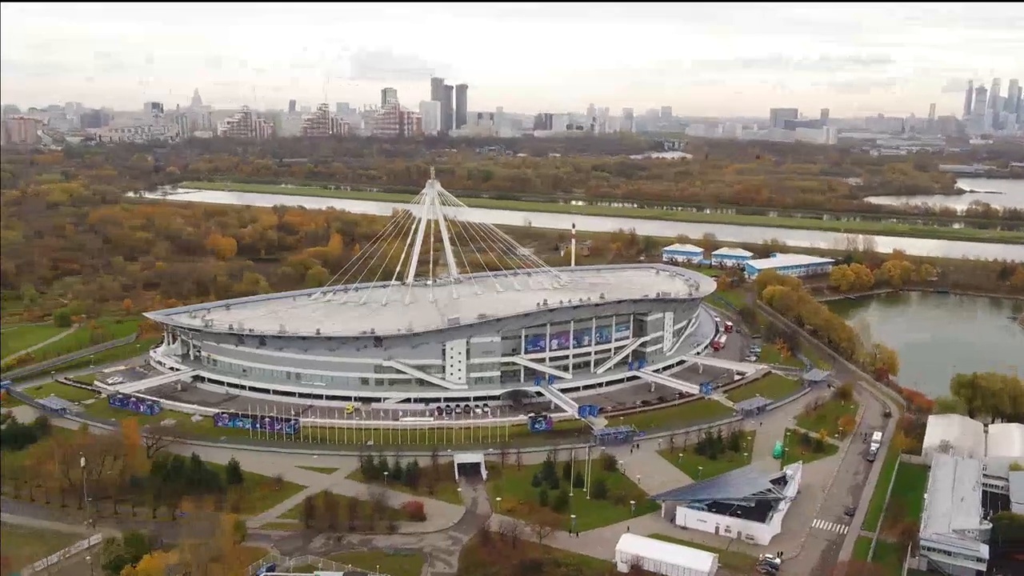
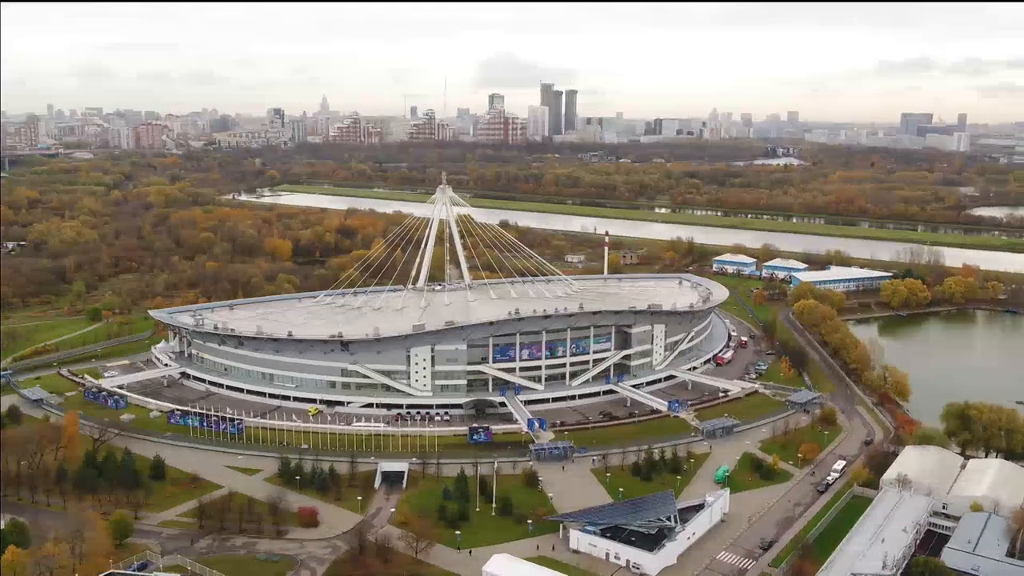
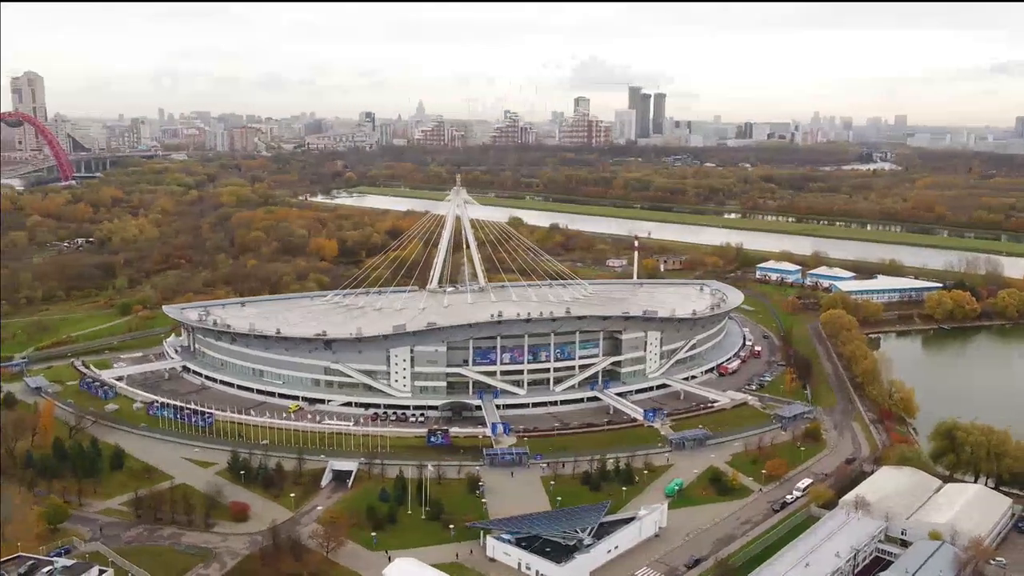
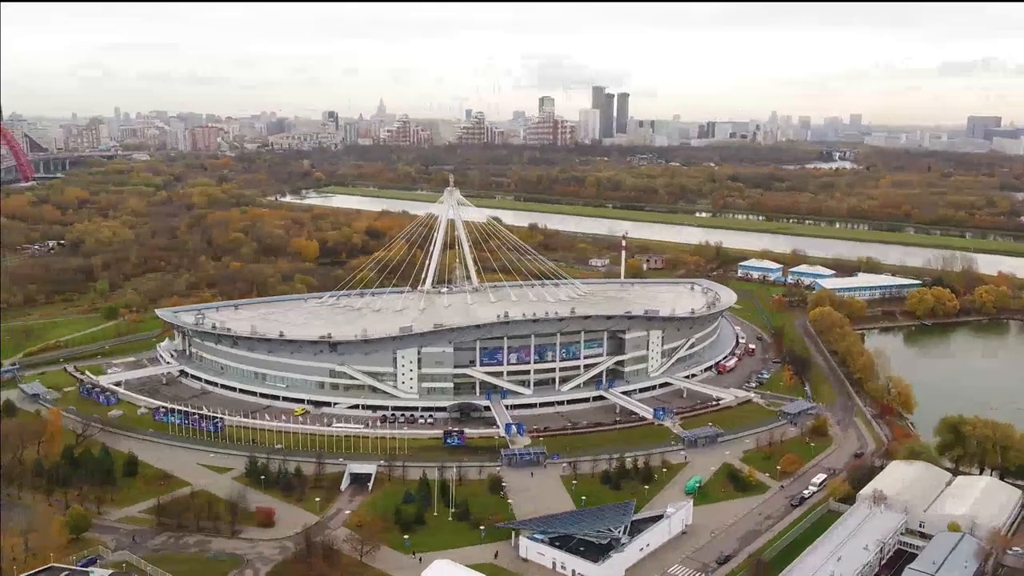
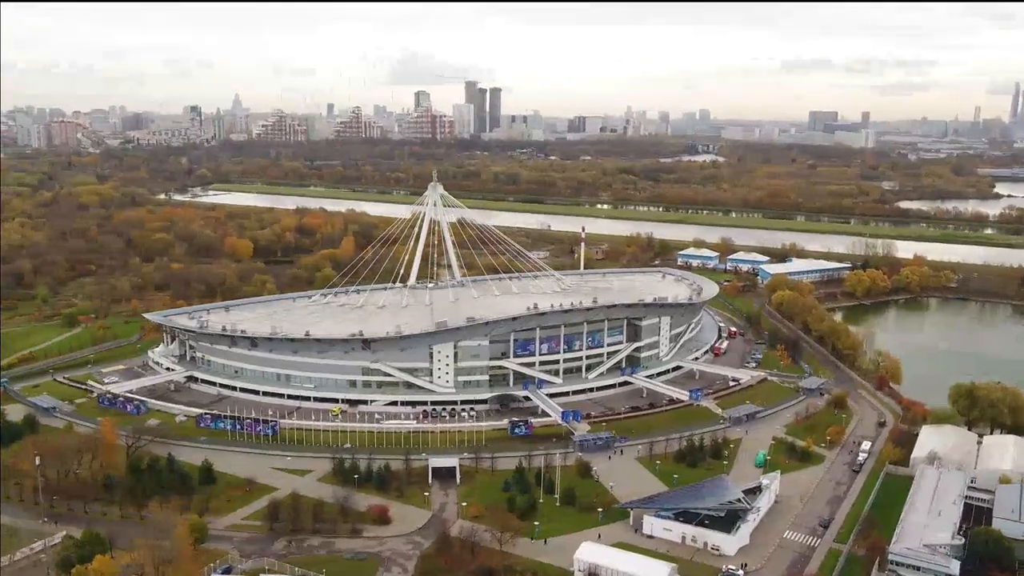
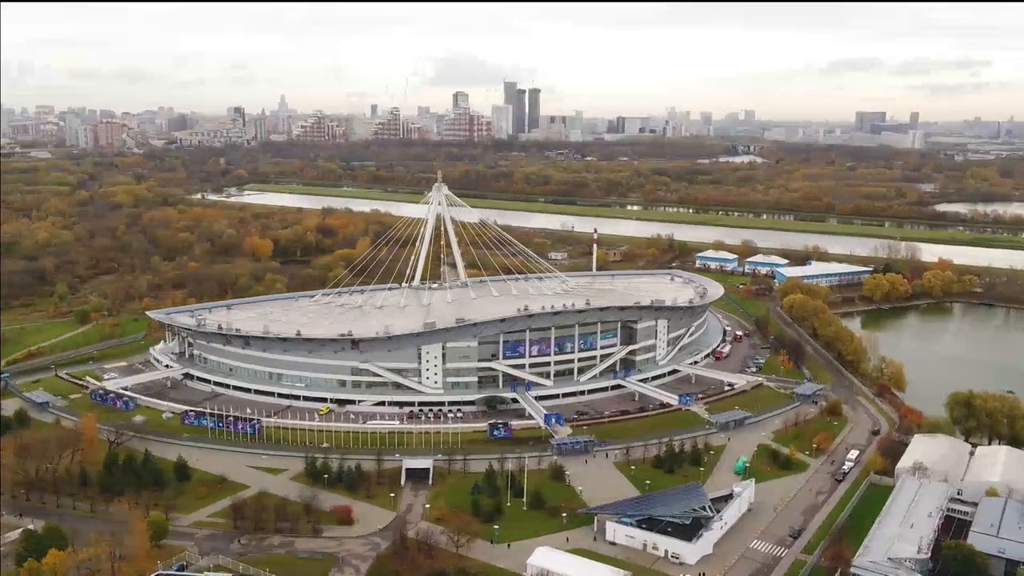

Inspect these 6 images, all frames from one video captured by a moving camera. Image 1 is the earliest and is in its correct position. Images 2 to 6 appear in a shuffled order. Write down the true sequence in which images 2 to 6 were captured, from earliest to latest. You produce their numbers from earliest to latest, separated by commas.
5, 6, 2, 4, 3
